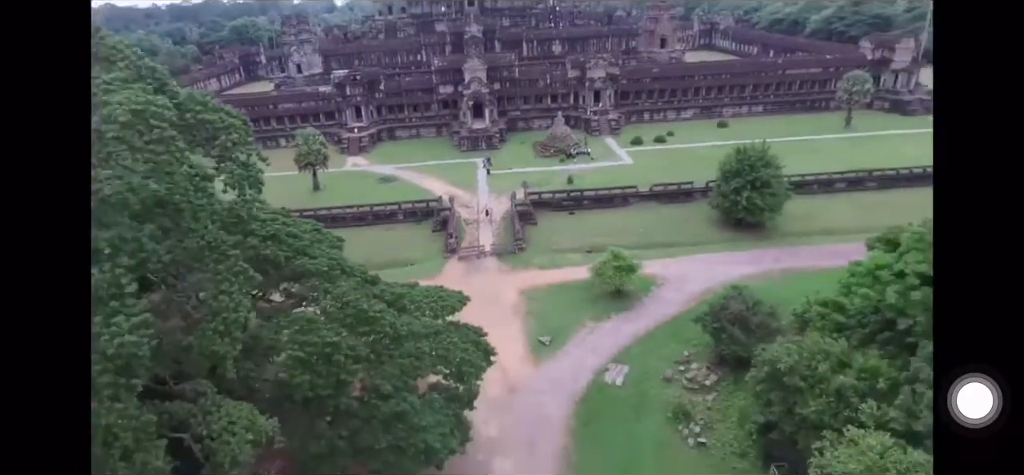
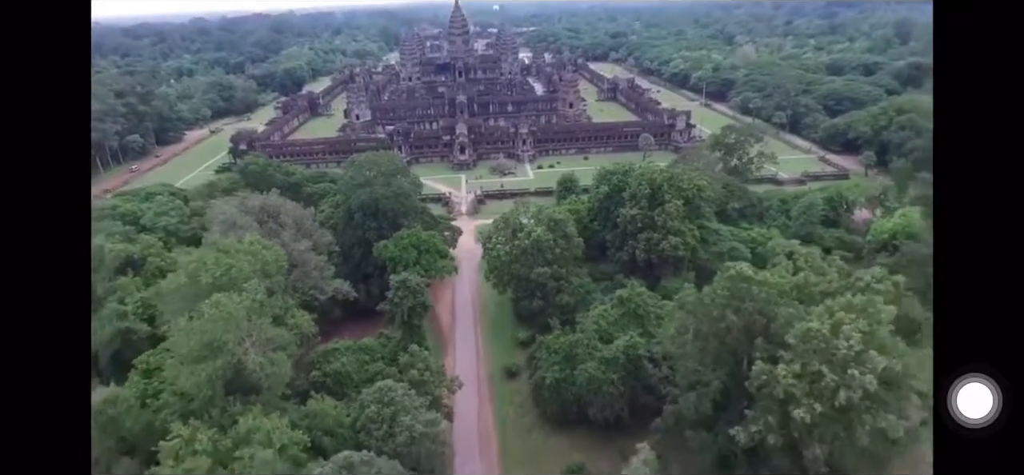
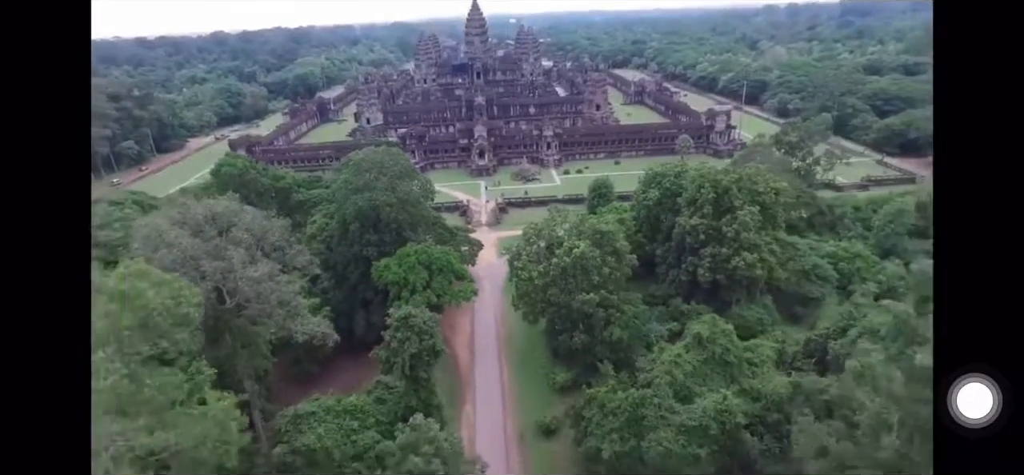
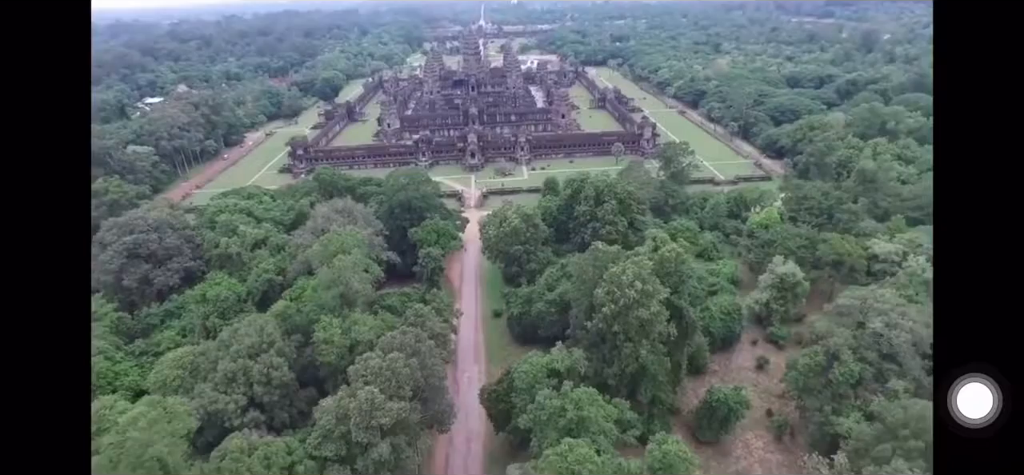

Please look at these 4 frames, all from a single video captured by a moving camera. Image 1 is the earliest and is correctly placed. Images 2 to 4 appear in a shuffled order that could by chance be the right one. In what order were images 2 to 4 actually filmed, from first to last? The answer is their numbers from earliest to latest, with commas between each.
3, 2, 4
